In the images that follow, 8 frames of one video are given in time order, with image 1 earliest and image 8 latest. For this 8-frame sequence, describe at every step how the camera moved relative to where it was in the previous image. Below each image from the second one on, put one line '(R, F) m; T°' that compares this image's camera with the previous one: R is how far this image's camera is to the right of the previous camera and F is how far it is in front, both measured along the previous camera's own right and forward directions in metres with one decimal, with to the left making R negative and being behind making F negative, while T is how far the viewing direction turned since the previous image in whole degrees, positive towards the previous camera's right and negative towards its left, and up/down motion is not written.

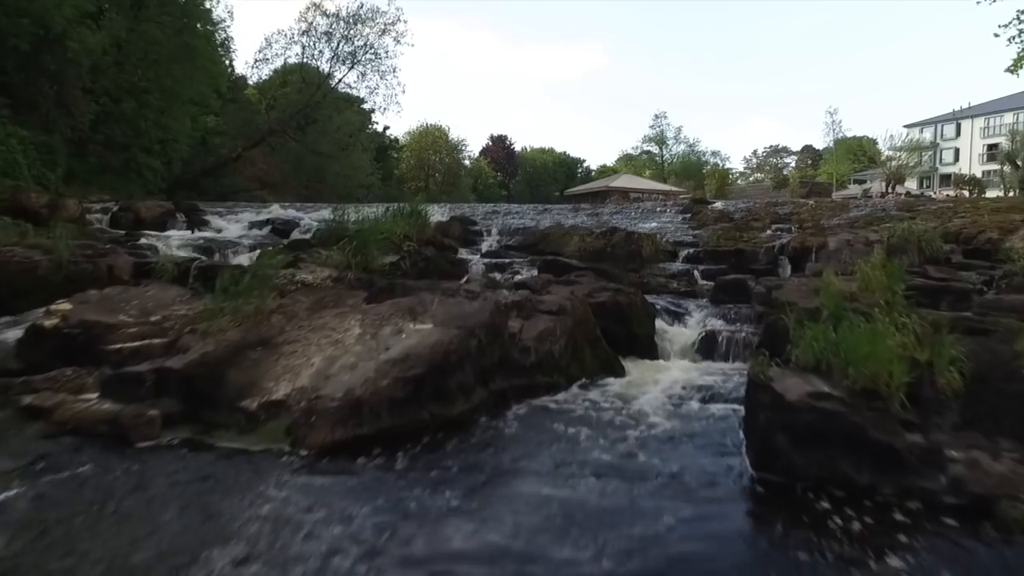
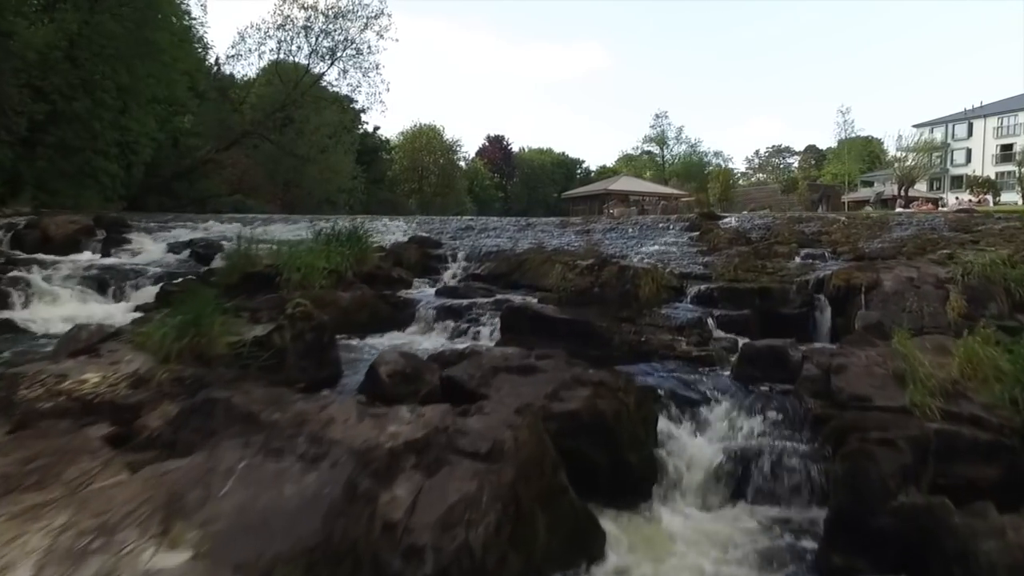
(+0.6, +3.1) m; 0°
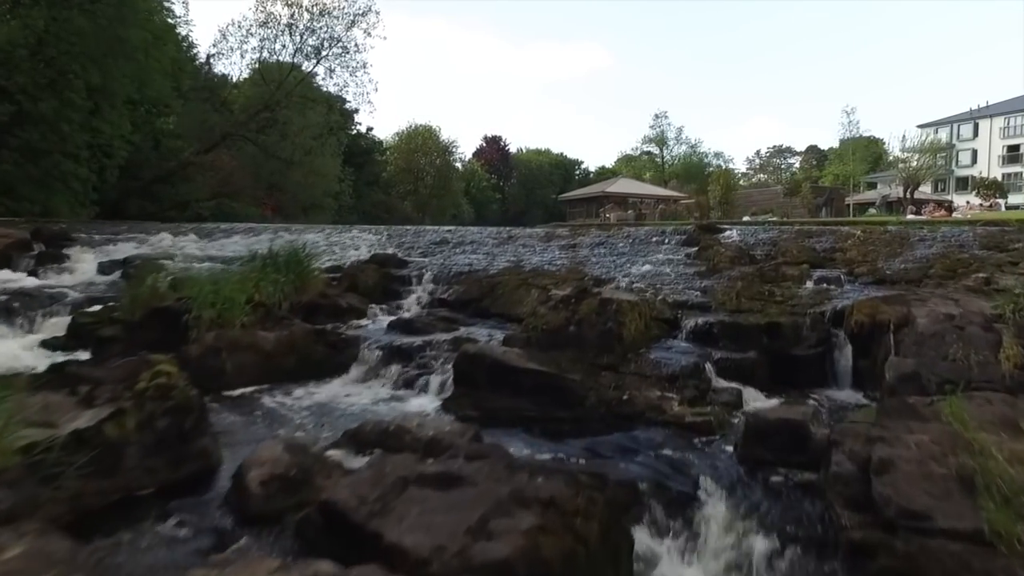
(+0.5, +1.7) m; 0°
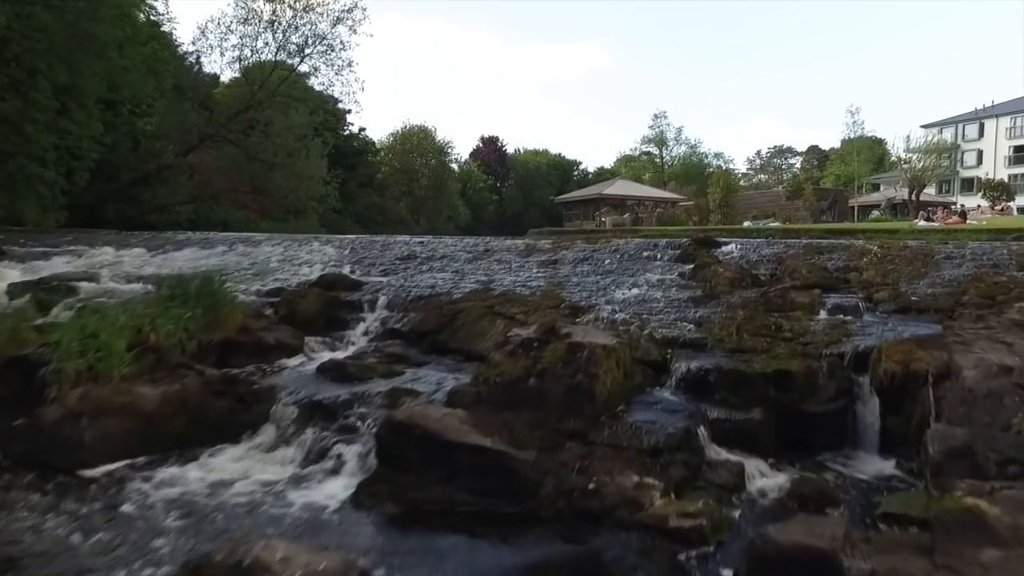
(+0.5, +1.7) m; 0°
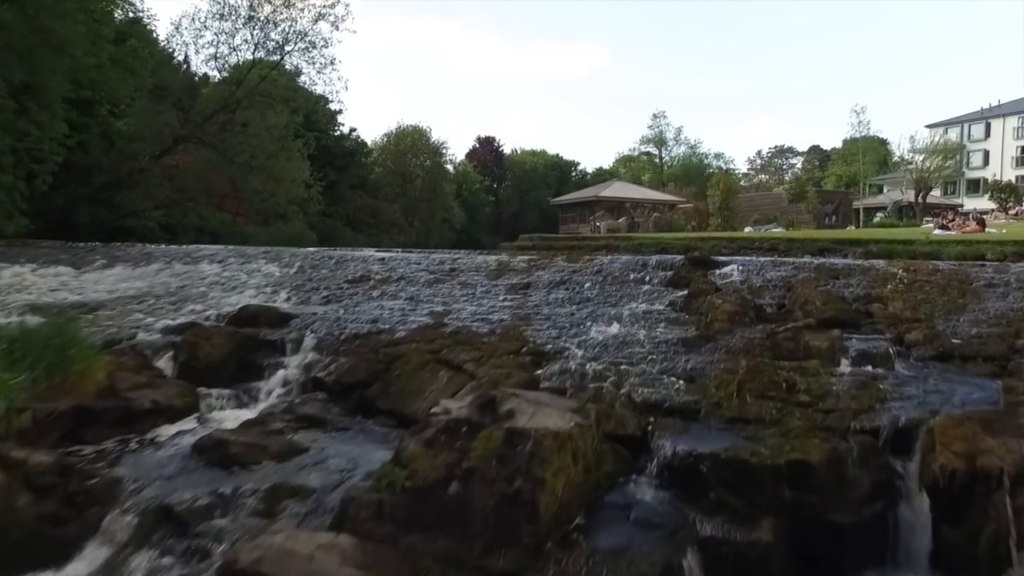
(+0.6, +2.0) m; 0°
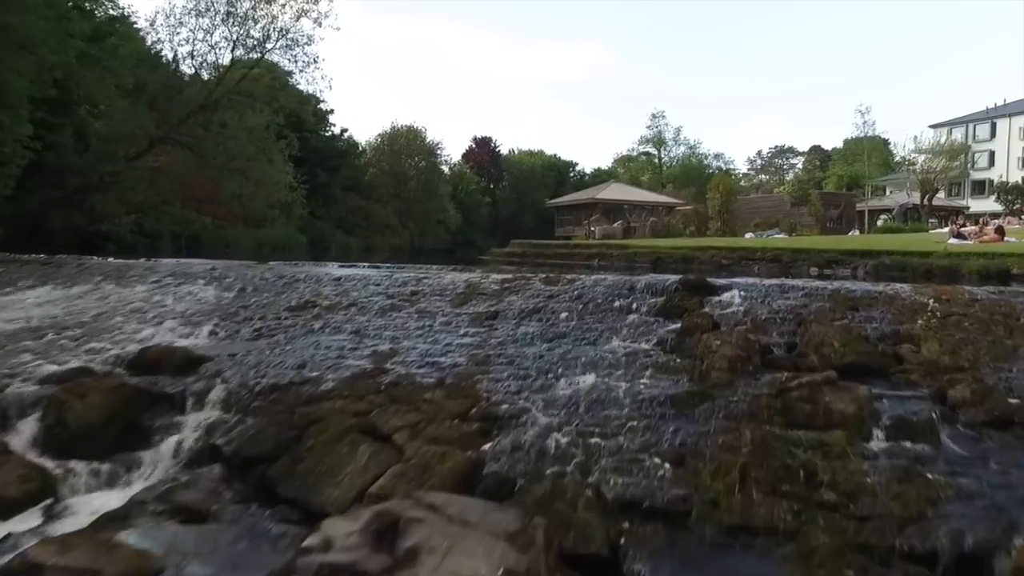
(+0.5, +1.7) m; 0°
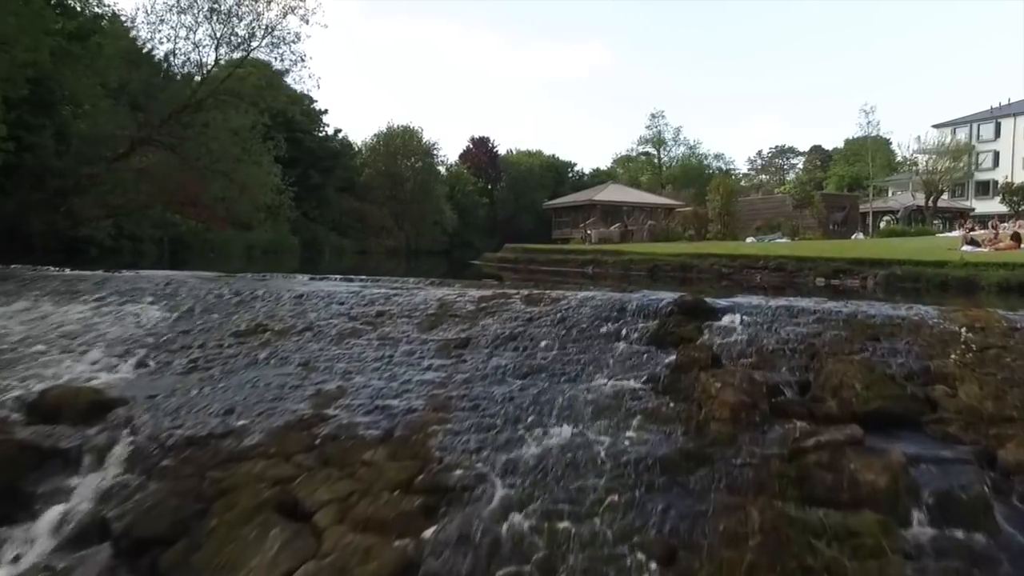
(+0.3, +1.3) m; 0°
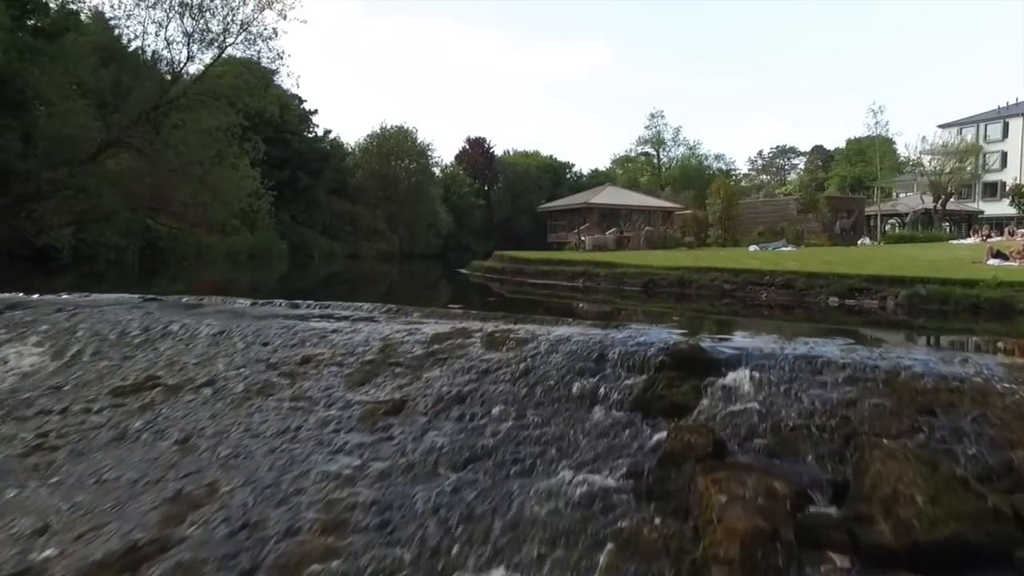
(+0.5, +2.0) m; 0°
